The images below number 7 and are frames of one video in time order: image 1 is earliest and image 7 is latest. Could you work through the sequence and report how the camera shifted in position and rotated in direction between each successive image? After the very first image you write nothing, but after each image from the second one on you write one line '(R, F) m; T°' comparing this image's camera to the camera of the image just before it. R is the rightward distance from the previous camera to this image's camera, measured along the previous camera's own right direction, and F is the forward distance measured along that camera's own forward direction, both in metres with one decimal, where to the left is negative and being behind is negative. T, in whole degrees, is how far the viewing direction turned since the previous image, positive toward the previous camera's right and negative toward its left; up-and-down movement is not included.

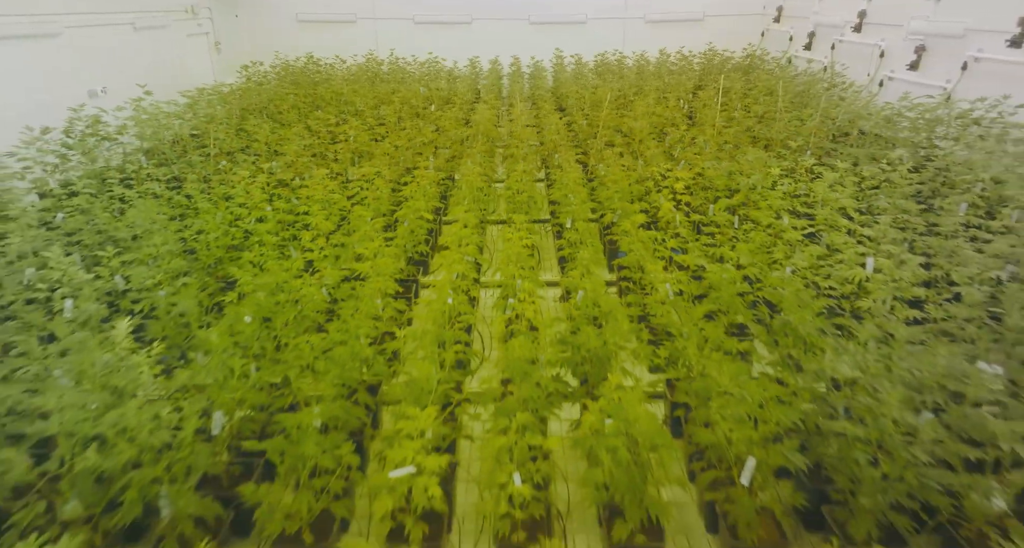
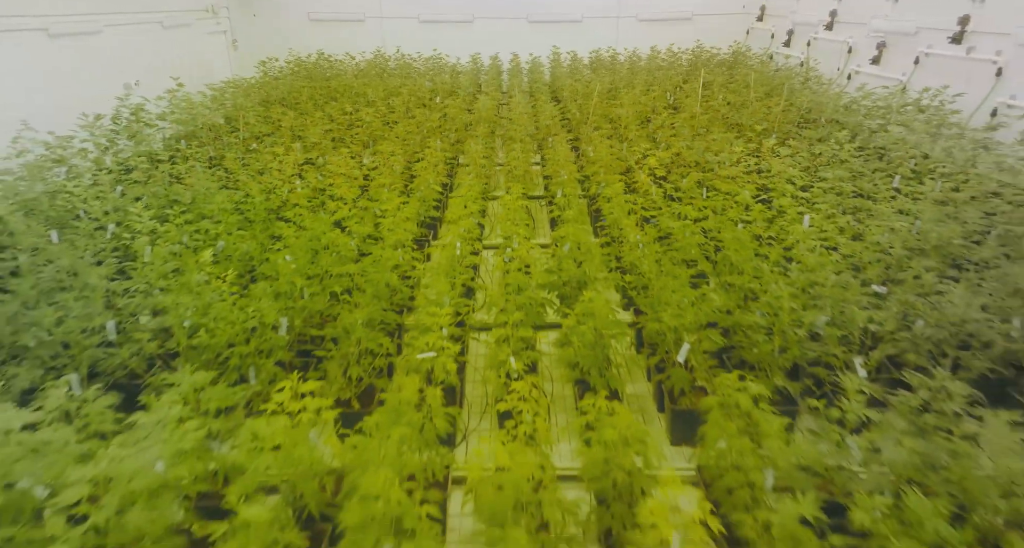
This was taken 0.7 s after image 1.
(0.0, -0.8) m; 0°
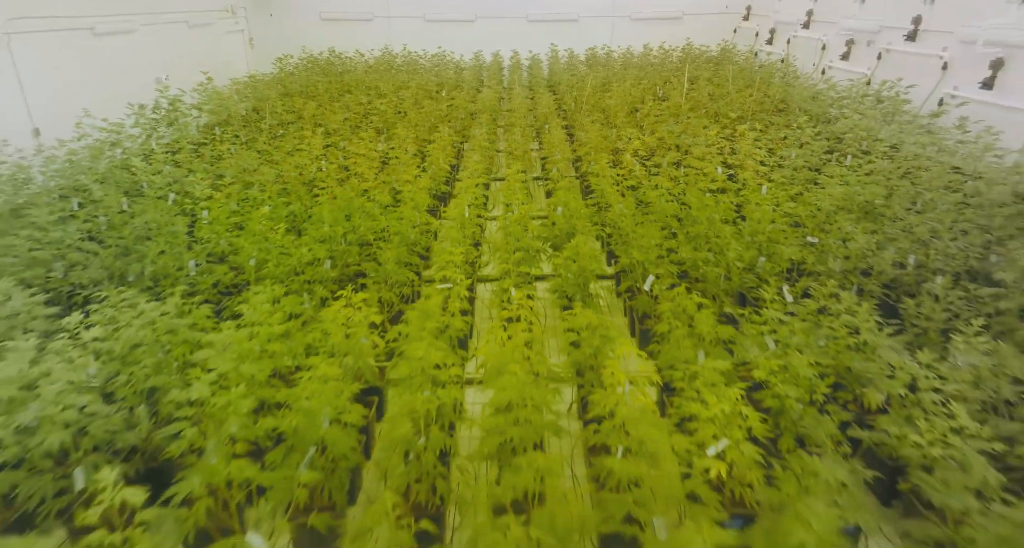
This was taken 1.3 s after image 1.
(0.0, -0.8) m; 0°
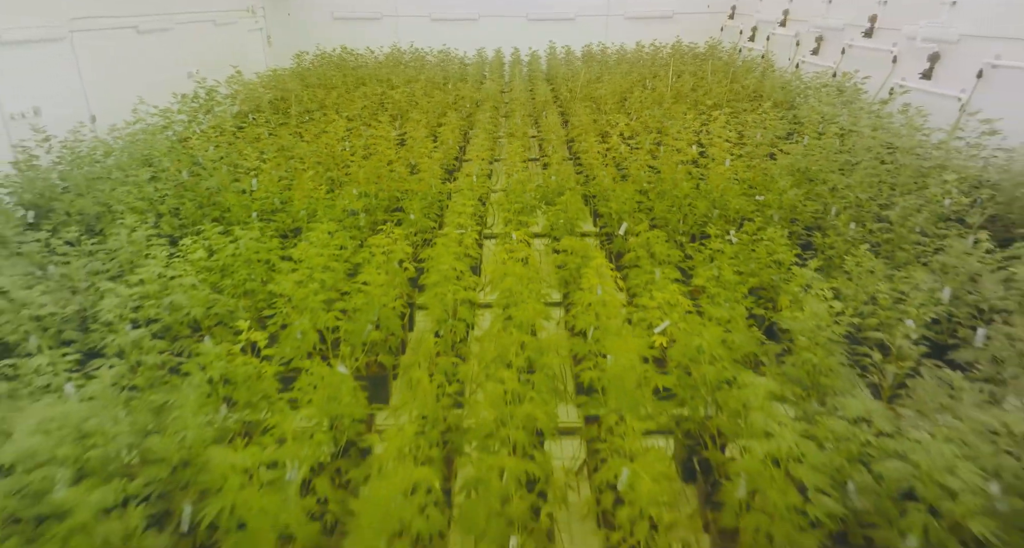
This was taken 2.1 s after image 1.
(0.0, -0.9) m; 0°
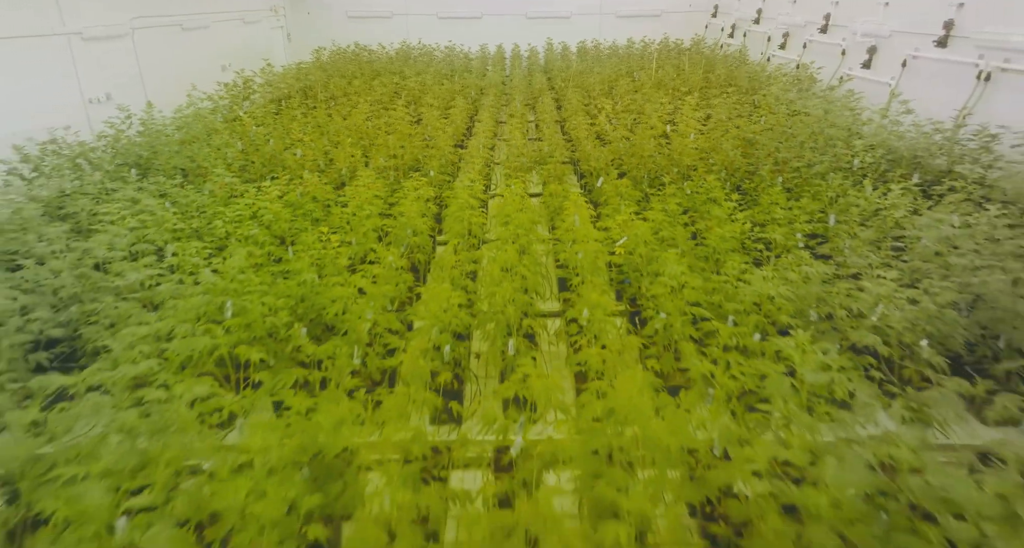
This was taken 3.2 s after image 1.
(0.0, -1.2) m; 0°
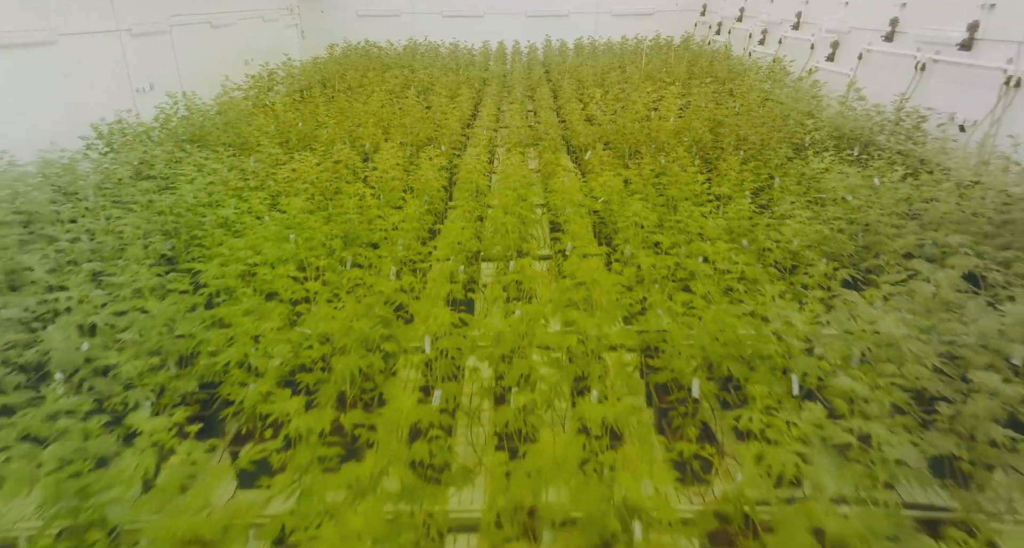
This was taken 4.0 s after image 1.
(0.0, -0.9) m; 0°
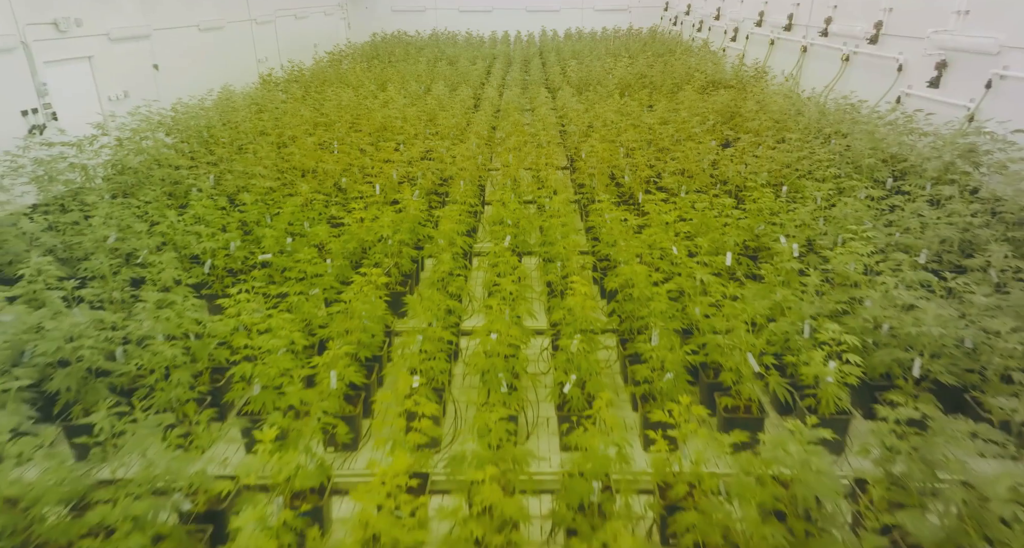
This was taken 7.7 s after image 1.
(+0.1, -4.0) m; 0°
